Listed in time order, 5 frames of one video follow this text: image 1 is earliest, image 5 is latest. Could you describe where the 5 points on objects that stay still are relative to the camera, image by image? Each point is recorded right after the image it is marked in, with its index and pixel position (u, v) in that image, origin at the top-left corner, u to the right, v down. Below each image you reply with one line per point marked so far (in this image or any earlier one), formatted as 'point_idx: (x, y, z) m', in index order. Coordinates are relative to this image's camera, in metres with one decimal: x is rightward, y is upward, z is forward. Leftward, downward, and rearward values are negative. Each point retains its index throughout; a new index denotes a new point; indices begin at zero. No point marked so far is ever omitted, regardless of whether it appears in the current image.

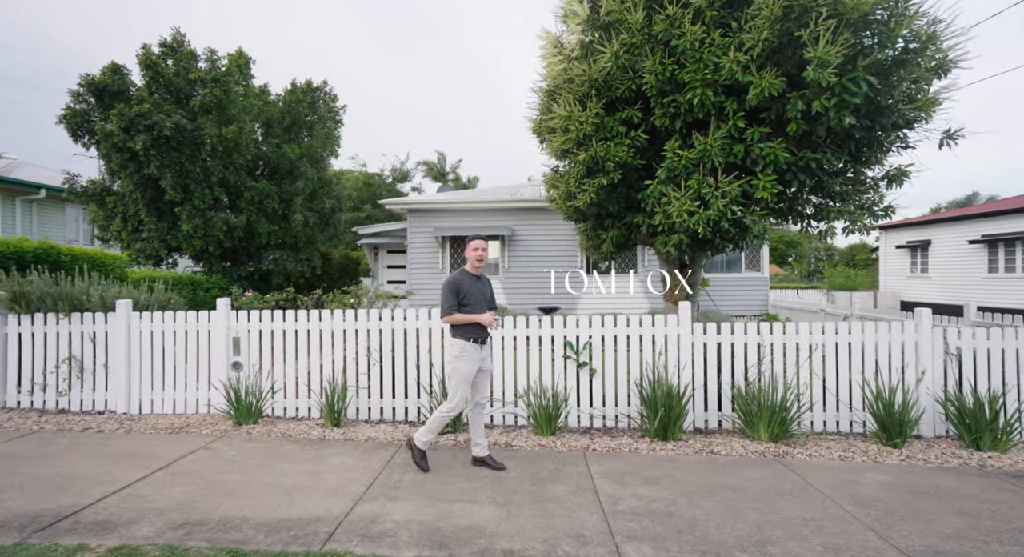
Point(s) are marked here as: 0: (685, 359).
0: (+1.8, -0.9, +5.7) m
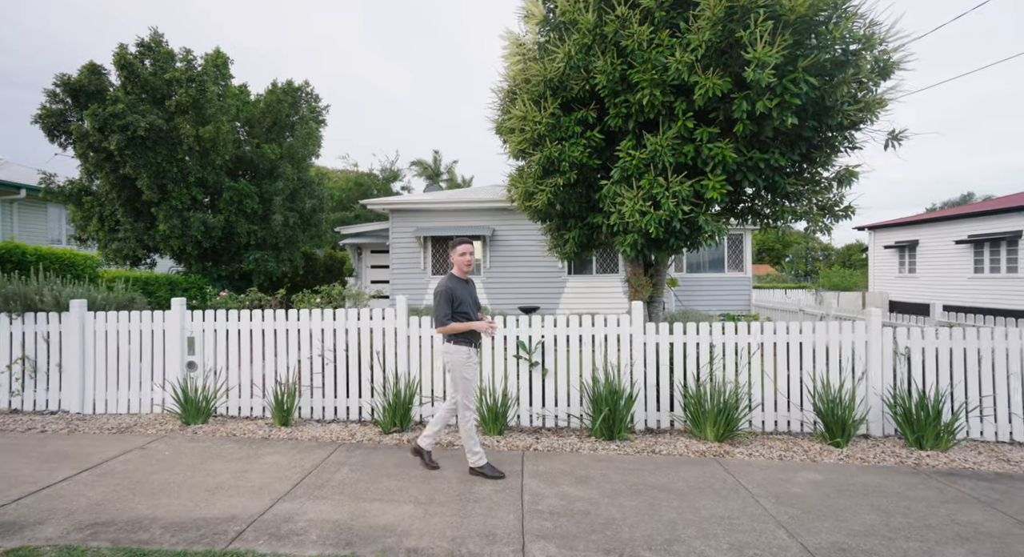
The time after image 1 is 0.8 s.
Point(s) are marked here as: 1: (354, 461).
0: (+1.3, -0.9, +5.7) m
1: (-1.2, -1.4, +4.2) m
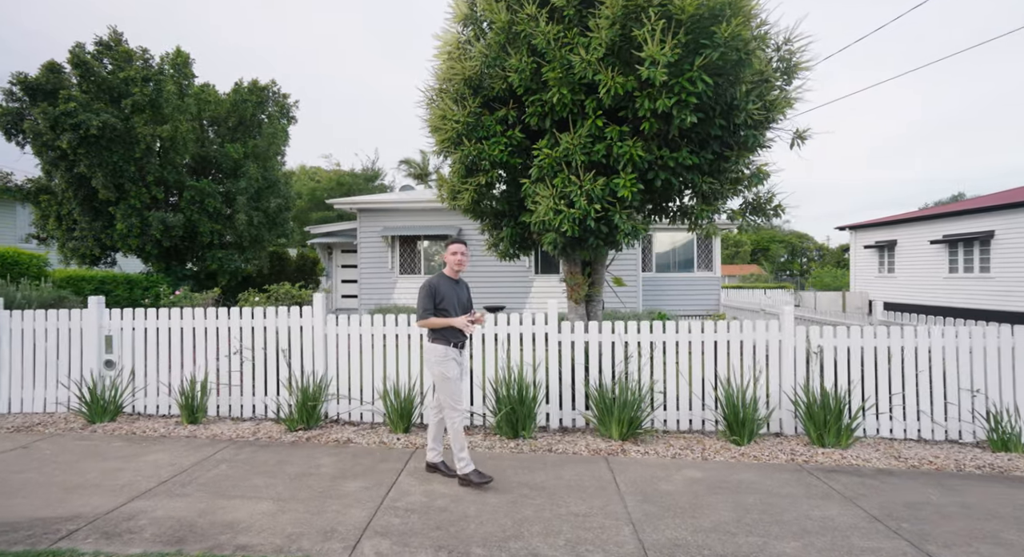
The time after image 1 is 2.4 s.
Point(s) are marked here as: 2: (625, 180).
0: (+0.4, -0.9, +5.8) m
1: (-2.2, -1.4, +4.2) m
2: (+1.2, +1.0, +5.5) m
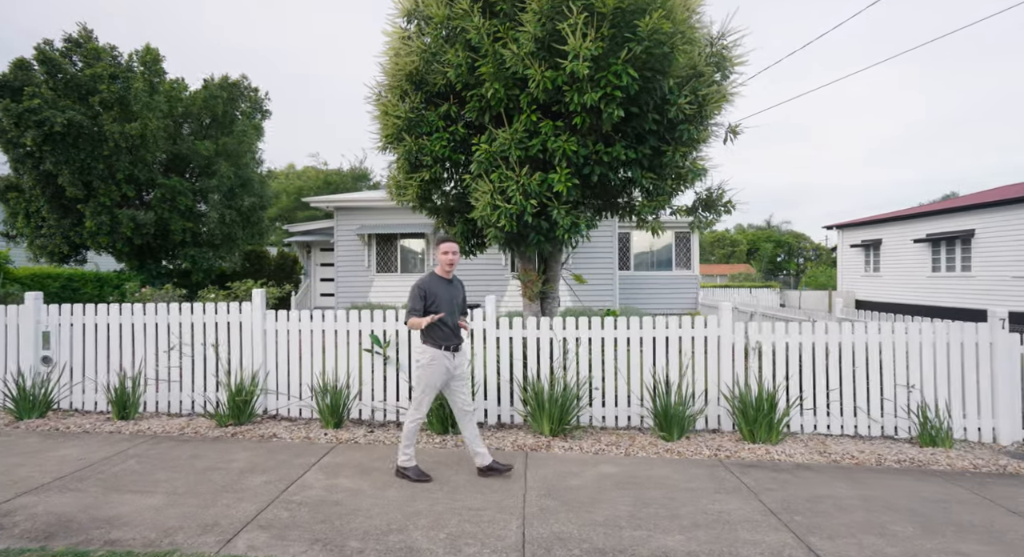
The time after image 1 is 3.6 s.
0: (-0.3, -0.8, +5.7) m
1: (-2.8, -1.4, +4.2) m
2: (+0.5, +1.0, +5.5) m
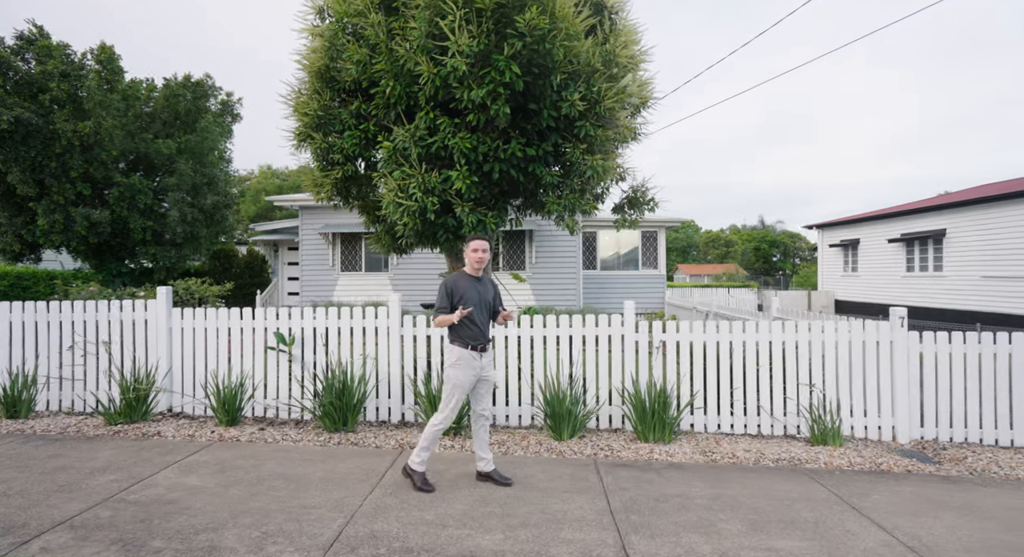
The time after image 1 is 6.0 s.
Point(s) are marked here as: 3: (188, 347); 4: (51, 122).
0: (-1.3, -0.8, +5.7) m
1: (-3.9, -1.3, +4.1) m
2: (-0.5, +1.1, +5.4) m
3: (-3.5, -0.7, +5.8) m
4: (-10.7, +3.6, +12.4) m
